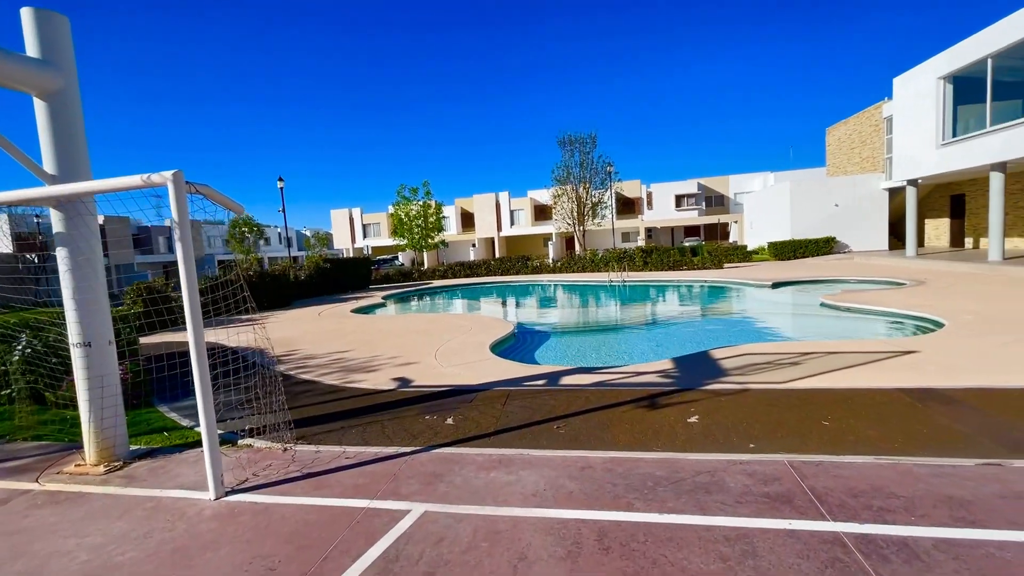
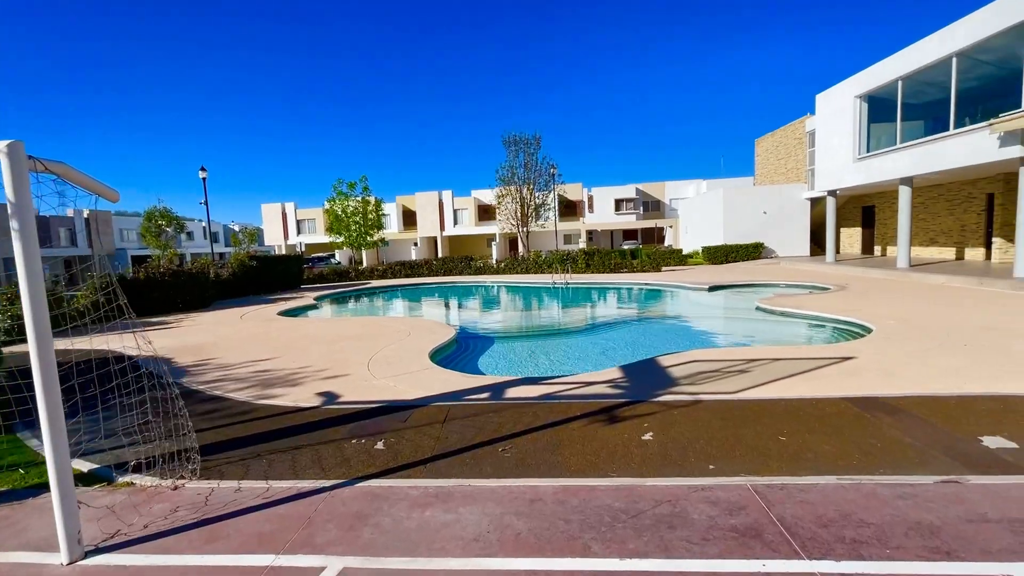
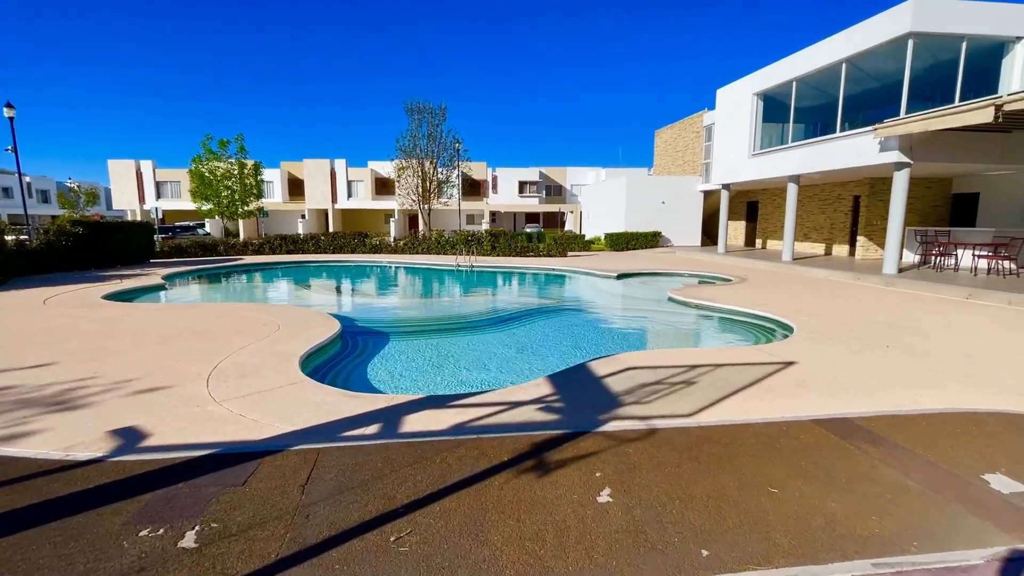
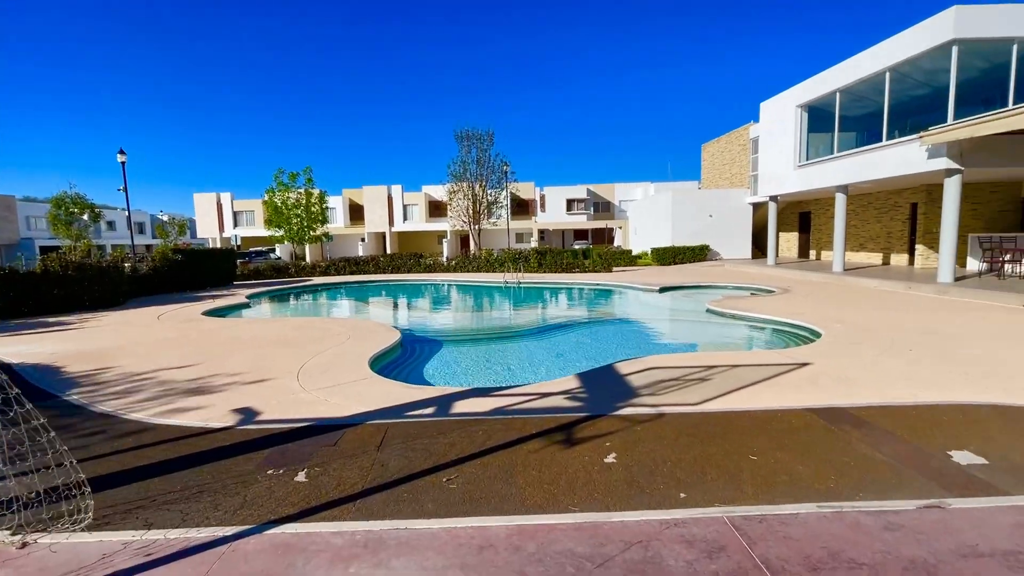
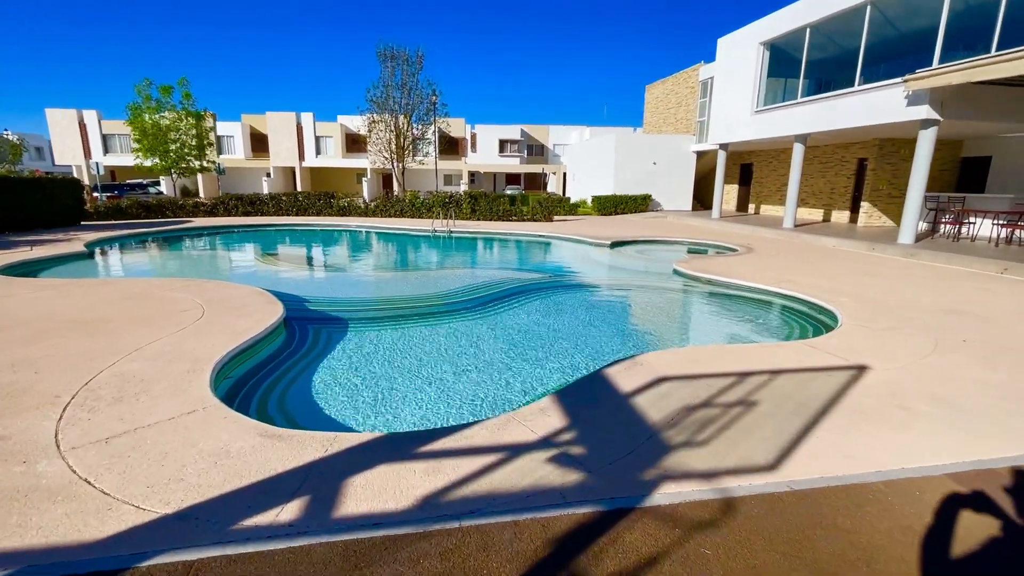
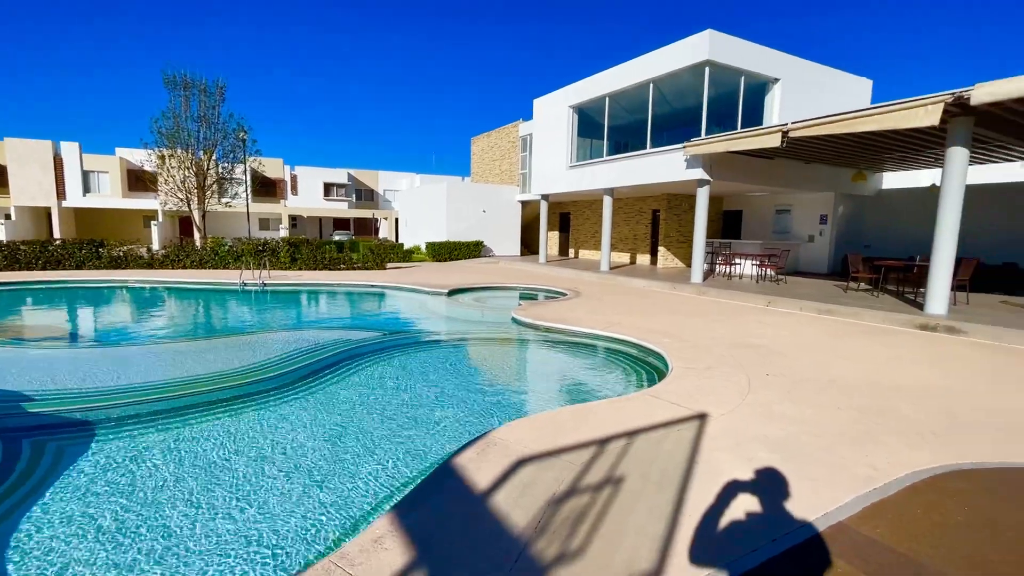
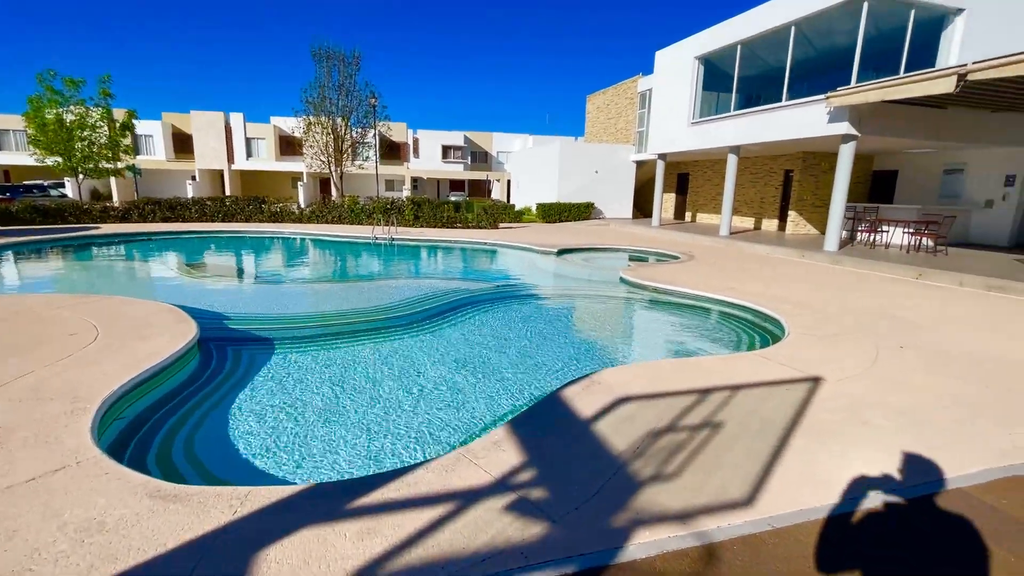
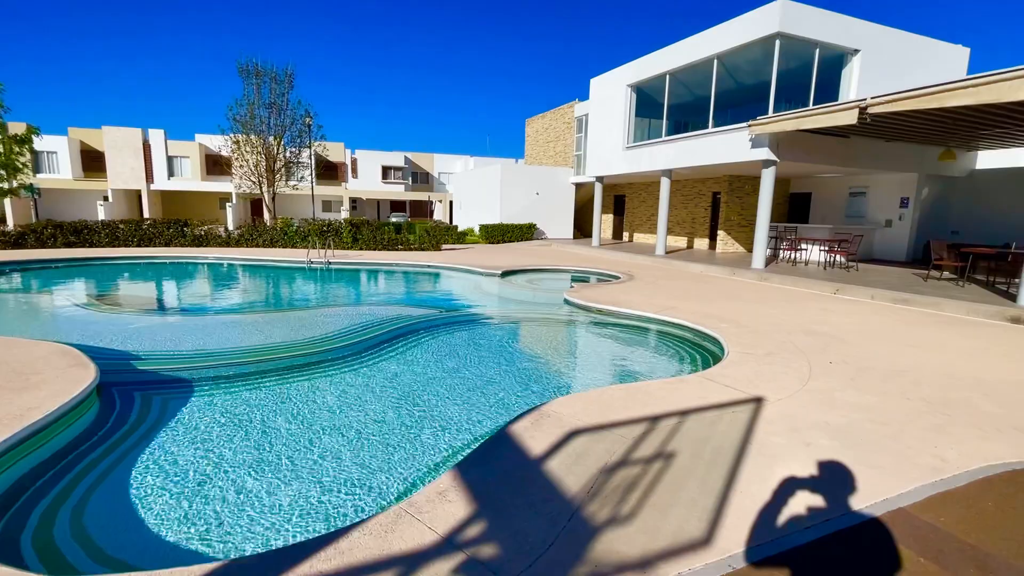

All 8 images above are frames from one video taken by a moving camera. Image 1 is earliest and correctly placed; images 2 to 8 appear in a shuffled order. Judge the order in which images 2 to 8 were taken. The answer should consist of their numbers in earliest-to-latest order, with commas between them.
2, 4, 3, 5, 7, 8, 6
